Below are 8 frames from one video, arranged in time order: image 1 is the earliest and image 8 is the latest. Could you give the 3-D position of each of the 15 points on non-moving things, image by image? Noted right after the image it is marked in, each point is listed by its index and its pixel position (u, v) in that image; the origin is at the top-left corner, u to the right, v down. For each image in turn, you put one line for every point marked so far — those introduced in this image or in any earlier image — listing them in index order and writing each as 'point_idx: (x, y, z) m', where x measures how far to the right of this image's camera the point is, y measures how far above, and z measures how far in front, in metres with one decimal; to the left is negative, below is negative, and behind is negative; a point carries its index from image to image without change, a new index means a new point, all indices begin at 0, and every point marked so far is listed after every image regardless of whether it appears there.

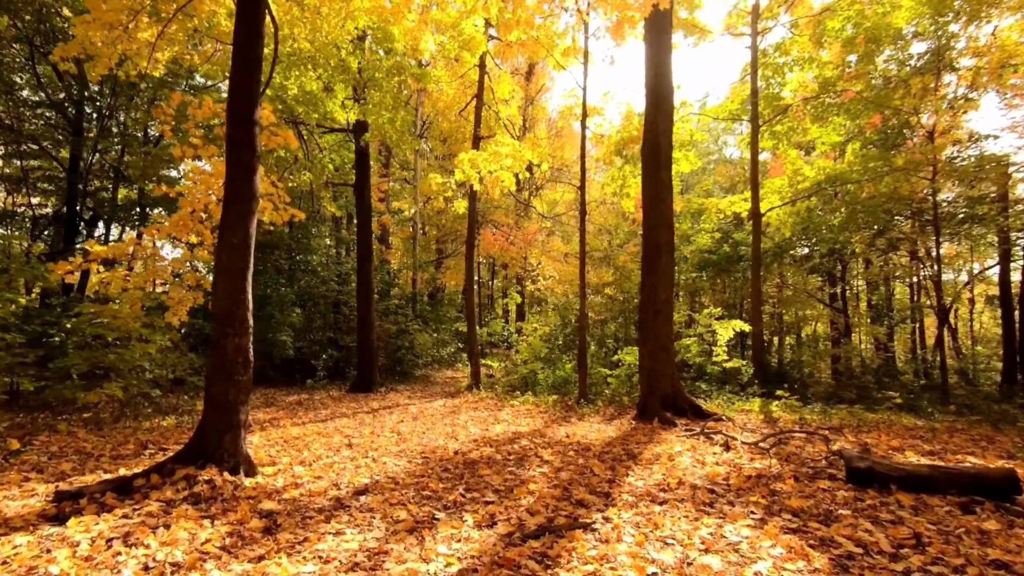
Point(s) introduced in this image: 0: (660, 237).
0: (+2.5, +0.8, +8.6) m
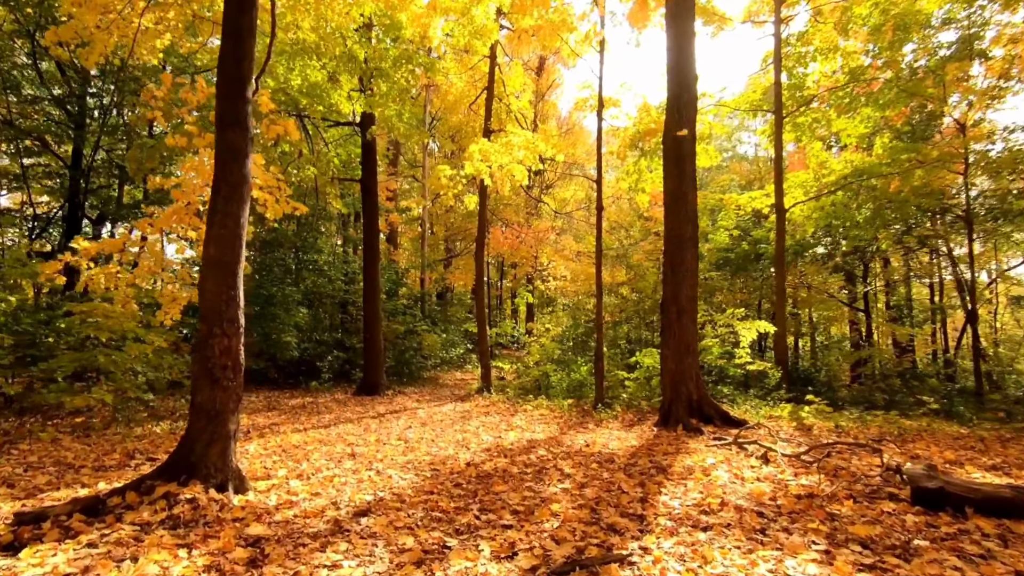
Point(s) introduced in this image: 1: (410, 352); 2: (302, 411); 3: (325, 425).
0: (+2.8, +0.9, +8.0) m
1: (-3.0, -1.9, +14.7) m
2: (-3.8, -2.2, +9.0) m
3: (-2.9, -2.1, +7.6) m
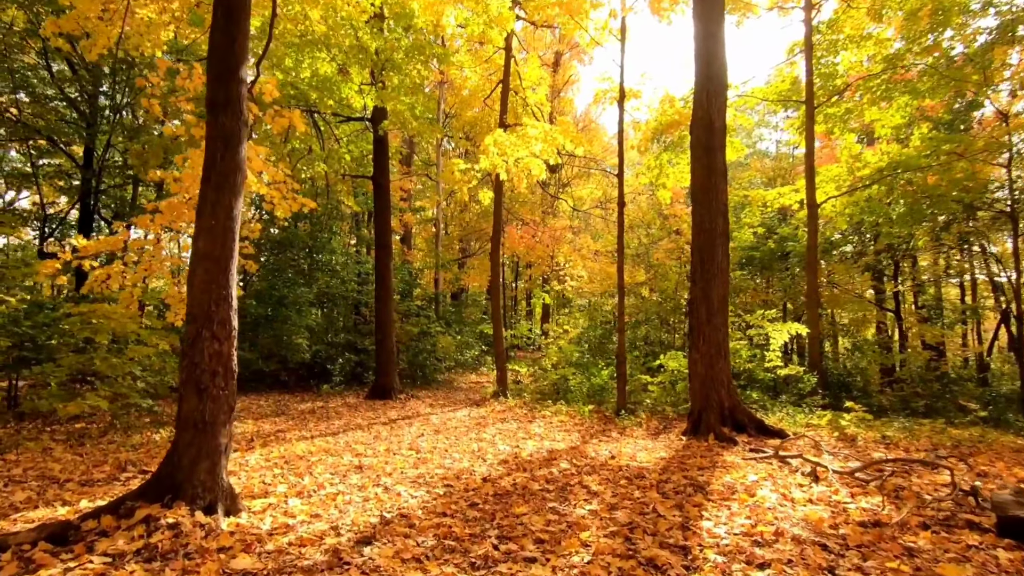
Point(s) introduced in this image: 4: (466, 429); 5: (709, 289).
0: (+3.0, +0.9, +7.5) m
1: (-2.5, -1.9, +14.3) m
2: (-3.5, -2.2, +8.6) m
3: (-2.6, -2.1, +7.2) m
4: (-0.7, -2.2, +7.8) m
5: (+2.9, -0.1, +7.5) m
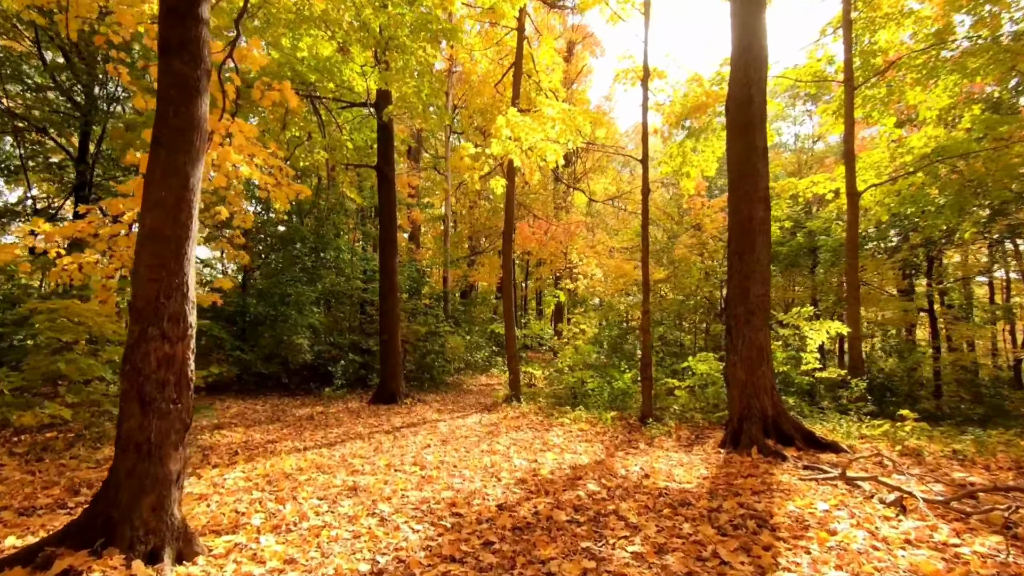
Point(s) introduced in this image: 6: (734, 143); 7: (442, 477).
0: (+3.2, +0.9, +6.7) m
1: (-2.2, -1.8, +13.6) m
2: (-3.2, -2.2, +7.9) m
3: (-2.4, -2.0, +6.5) m
4: (-0.5, -2.1, +7.0) m
5: (+3.1, 0.0, +6.6) m
6: (+3.1, +2.0, +6.9) m
7: (-0.7, -1.9, +4.9) m
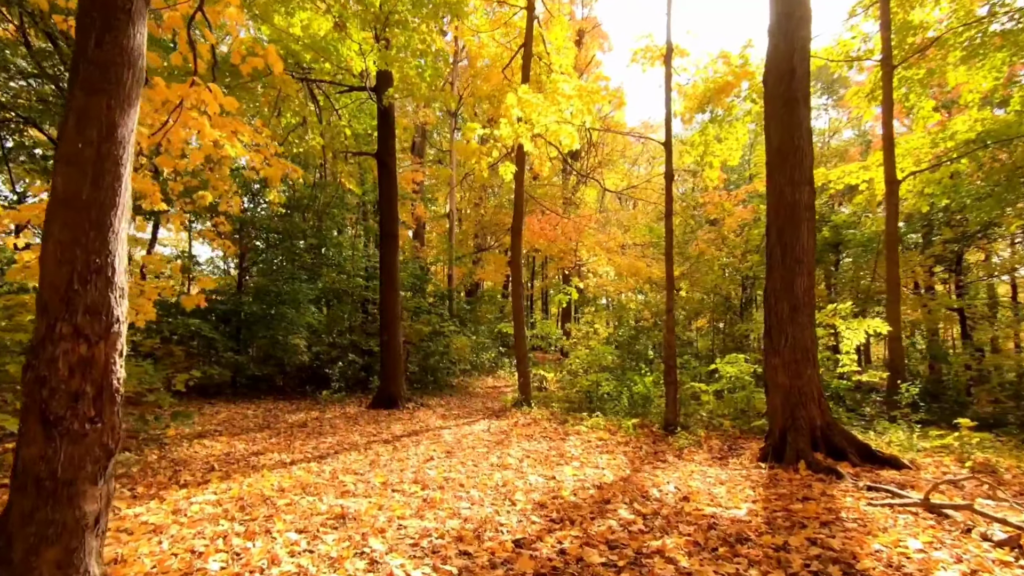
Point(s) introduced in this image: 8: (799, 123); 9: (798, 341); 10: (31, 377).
0: (+3.4, +1.0, +6.0) m
1: (-2.0, -1.8, +12.9) m
2: (-3.1, -2.1, +7.2) m
3: (-2.2, -1.9, +5.8) m
4: (-0.3, -2.0, +6.3) m
5: (+3.3, +0.1, +5.9) m
6: (+3.2, +2.1, +6.2) m
7: (-0.6, -1.8, +4.2) m
8: (+3.4, +2.0, +6.0) m
9: (+3.3, -0.6, +5.8) m
10: (-2.0, -0.4, +2.1) m
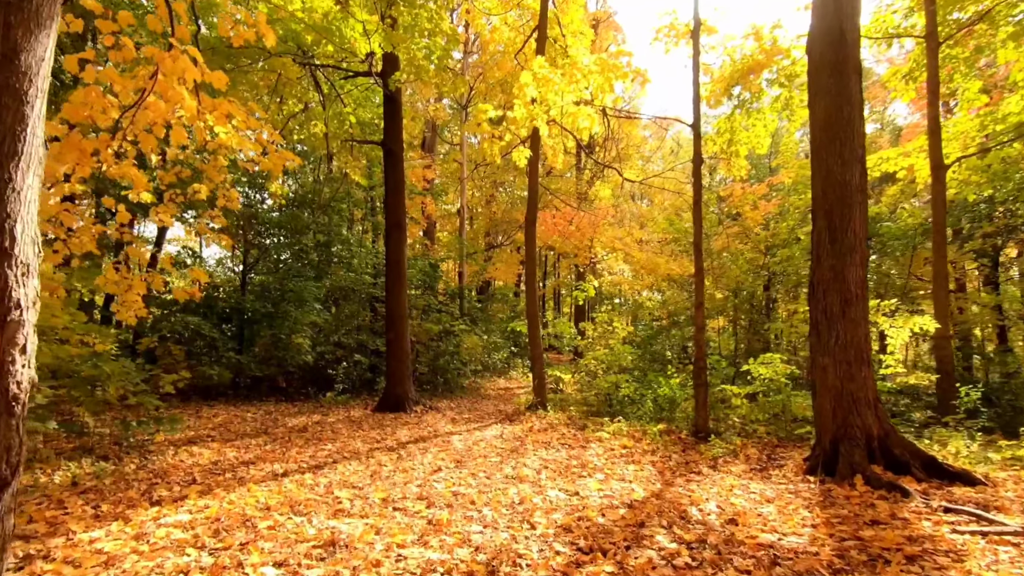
0: (+3.6, +1.1, +5.3) m
1: (-1.6, -1.7, +12.4) m
2: (-2.9, -2.0, +6.7) m
3: (-2.1, -1.9, +5.3) m
4: (-0.2, -2.0, +5.7) m
5: (+3.5, +0.2, +5.2) m
6: (+3.4, +2.2, +5.5) m
7: (-0.4, -1.7, +3.7) m
8: (+3.6, +2.1, +5.4) m
9: (+3.5, -0.5, +5.2) m
10: (-1.9, -0.3, +1.5) m
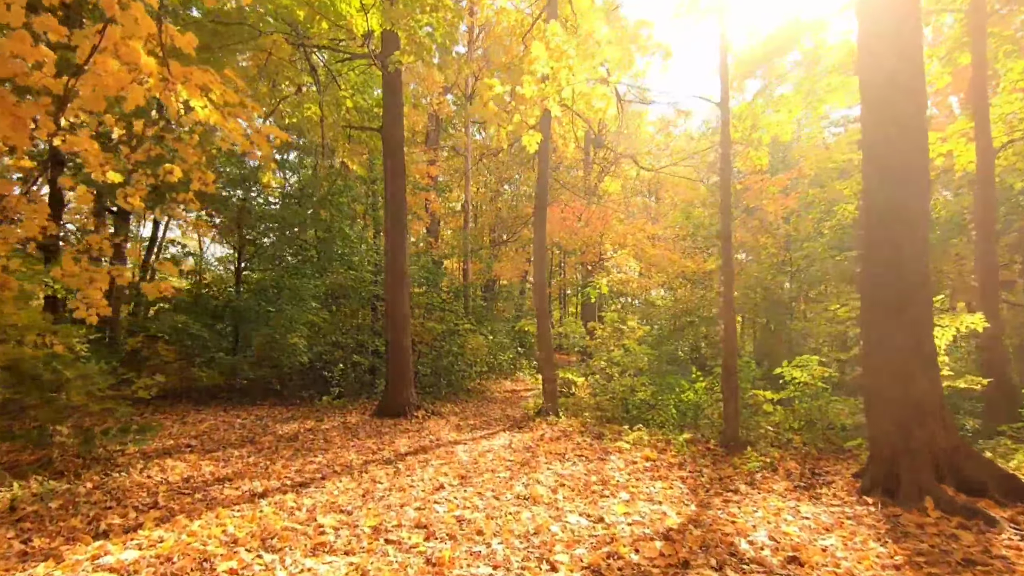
0: (+3.7, +1.2, +4.6) m
1: (-1.5, -1.6, +11.7) m
2: (-2.7, -1.9, +6.1) m
3: (-1.9, -1.8, +4.6) m
4: (0.0, -1.9, +5.1) m
5: (+3.6, +0.3, +4.6) m
6: (+3.5, +2.2, +4.8) m
7: (-0.3, -1.6, +3.0) m
8: (+3.7, +2.2, +4.7) m
9: (+3.6, -0.5, +4.5) m
10: (-1.8, -0.2, +0.9) m
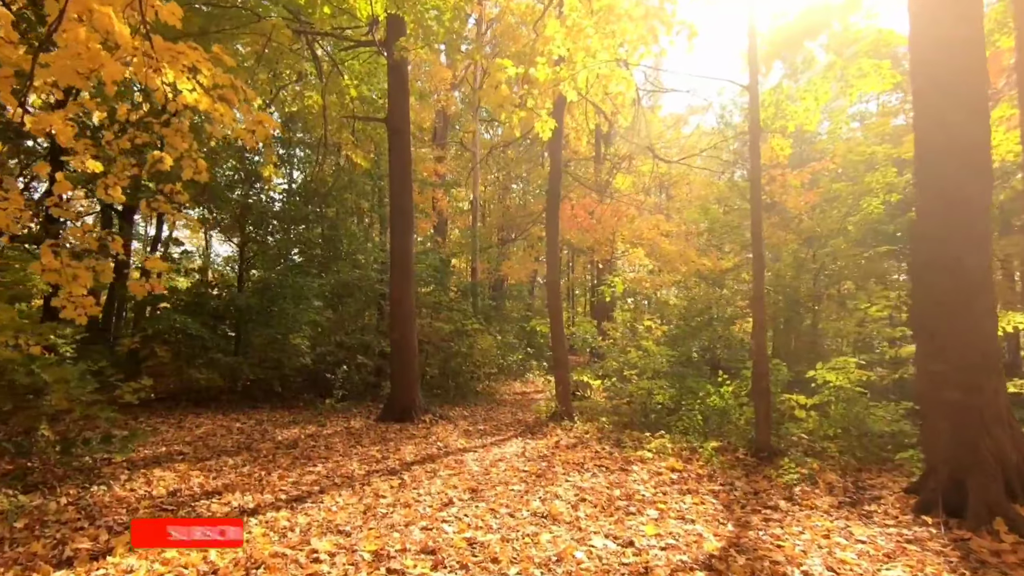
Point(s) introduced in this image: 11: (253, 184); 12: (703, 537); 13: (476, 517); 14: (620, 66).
0: (+3.8, +1.2, +4.1) m
1: (-1.2, -1.6, +11.3) m
2: (-2.6, -1.9, +5.7) m
3: (-1.8, -1.8, +4.2) m
4: (+0.1, -1.9, +4.7) m
5: (+3.7, +0.3, +4.1) m
6: (+3.6, +2.3, +4.4) m
7: (-0.2, -1.6, +2.6) m
8: (+3.8, +2.2, +4.2) m
9: (+3.7, -0.4, +4.0) m
10: (-1.7, -0.2, +0.5) m
11: (-5.4, +2.3, +10.5) m
12: (+1.4, -1.8, +3.6) m
13: (-0.3, -1.8, +3.9) m
14: (+1.4, +2.9, +6.5) m
